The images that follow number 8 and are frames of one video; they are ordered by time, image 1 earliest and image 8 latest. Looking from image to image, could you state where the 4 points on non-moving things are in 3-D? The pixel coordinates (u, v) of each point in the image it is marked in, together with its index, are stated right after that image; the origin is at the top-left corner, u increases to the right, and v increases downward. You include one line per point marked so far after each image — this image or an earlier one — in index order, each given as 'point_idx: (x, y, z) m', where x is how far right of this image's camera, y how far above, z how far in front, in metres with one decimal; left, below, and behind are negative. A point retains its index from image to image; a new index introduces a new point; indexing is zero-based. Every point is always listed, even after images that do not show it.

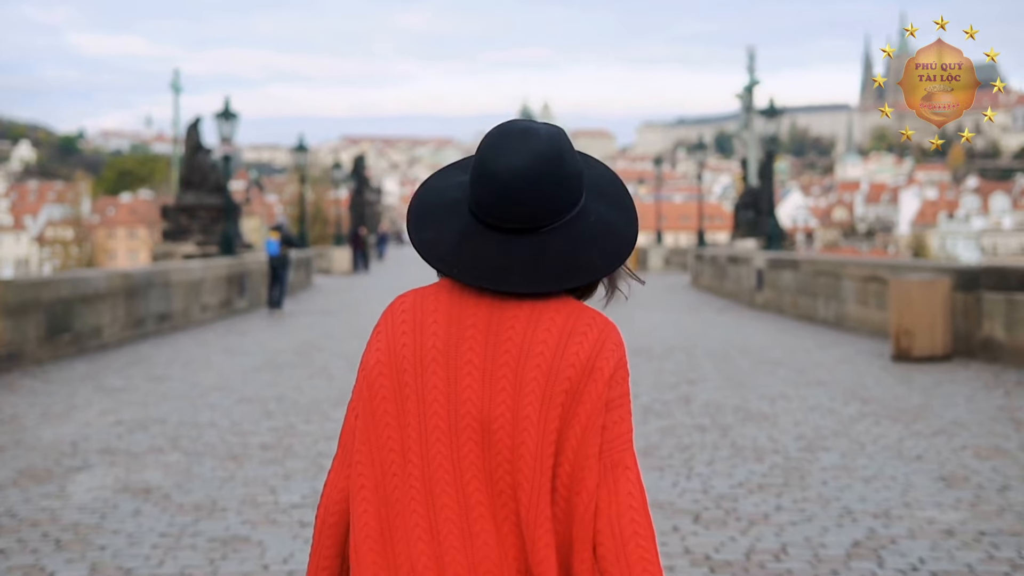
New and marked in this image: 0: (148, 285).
0: (-4.6, 0.0, +17.0) m
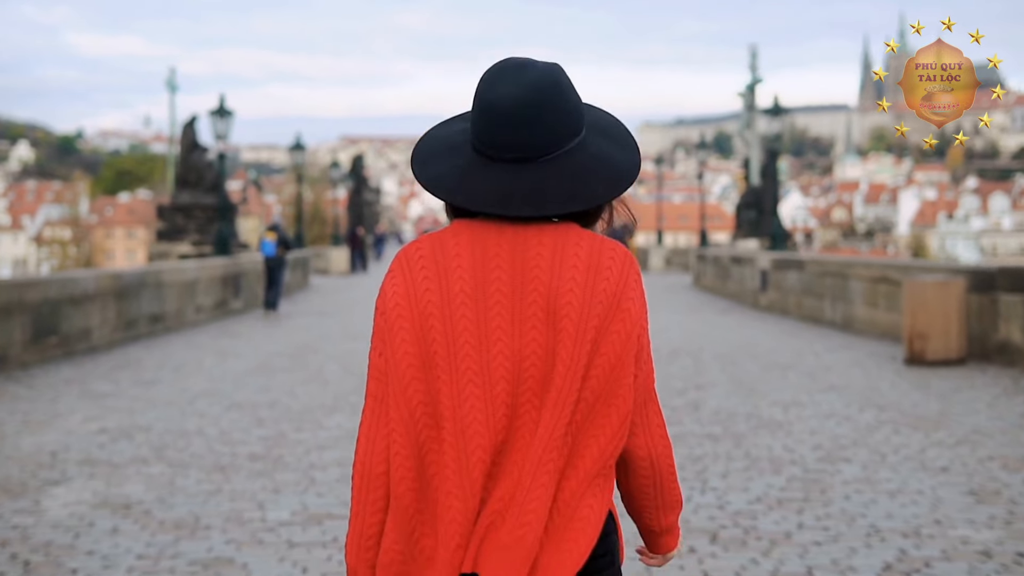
0: (-4.6, 0.0, +16.6) m
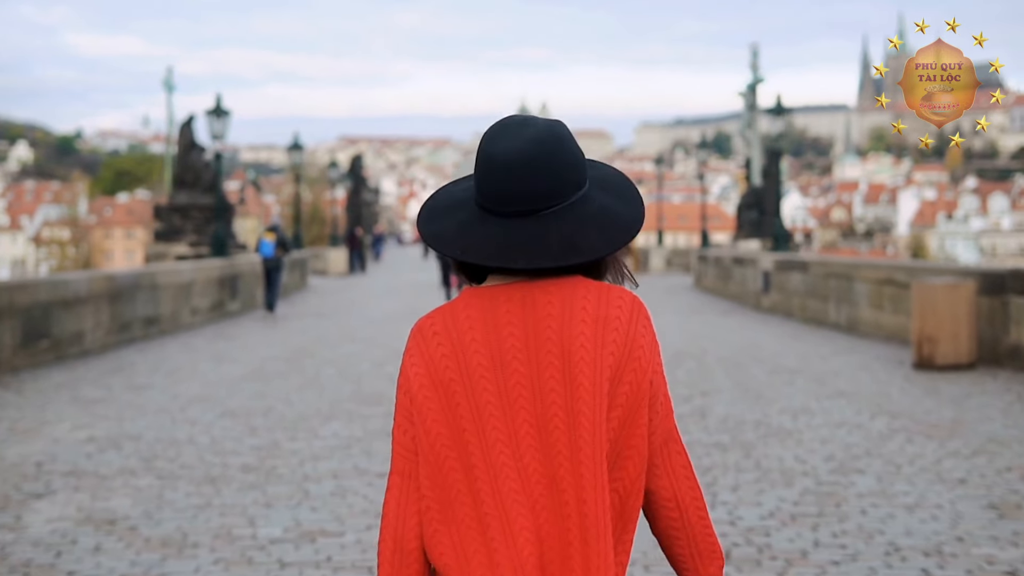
0: (-4.6, 0.0, +16.3) m
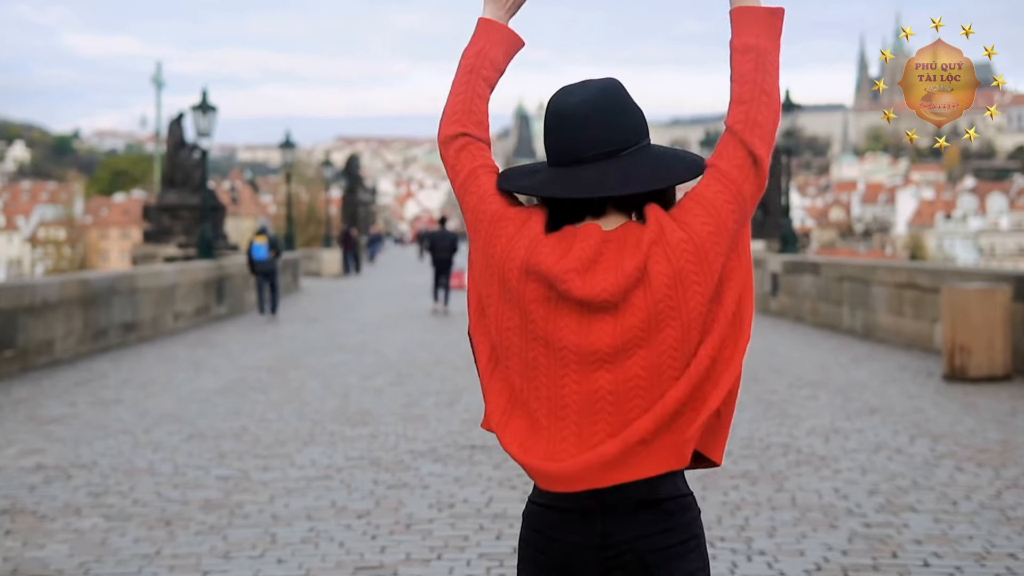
0: (-4.6, -0.1, +15.4) m
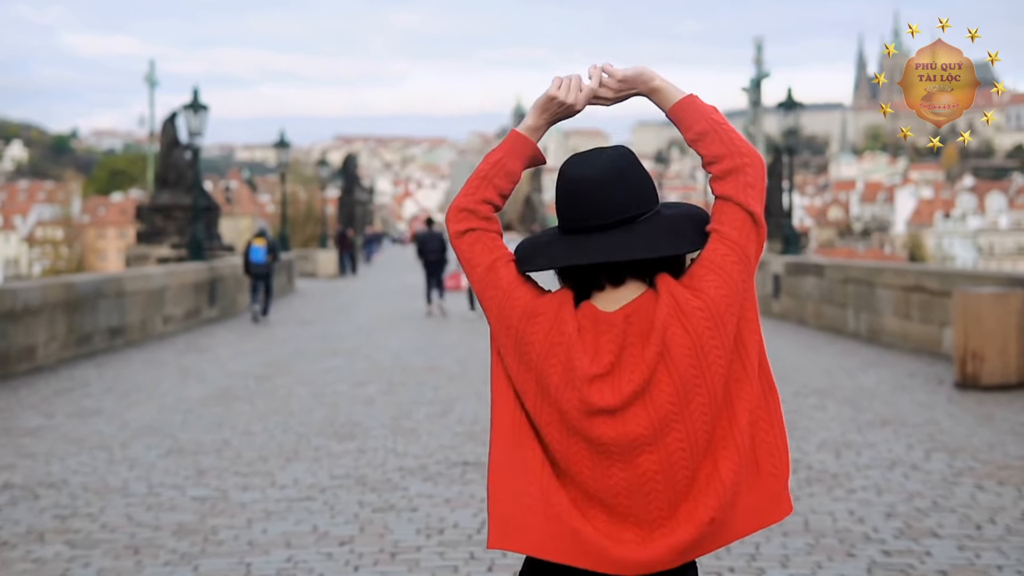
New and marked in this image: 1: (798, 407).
0: (-4.7, -0.1, +15.0) m
1: (+2.1, -0.9, +9.7) m
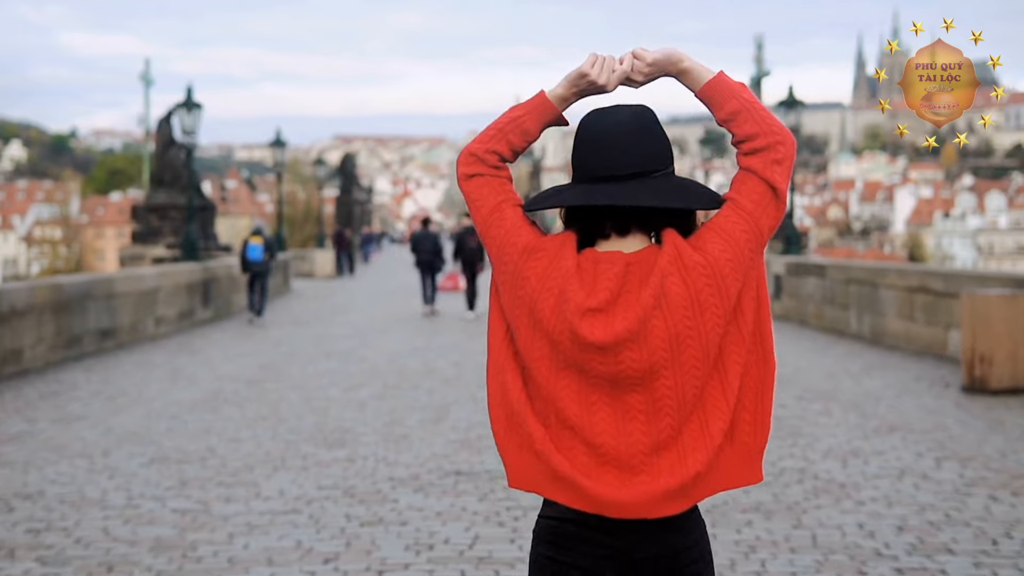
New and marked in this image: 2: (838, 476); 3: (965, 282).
0: (-4.7, -0.1, +14.7) m
1: (+2.1, -0.9, +9.5) m
2: (+1.7, -1.0, +7.0) m
3: (+4.4, +0.1, +12.9) m
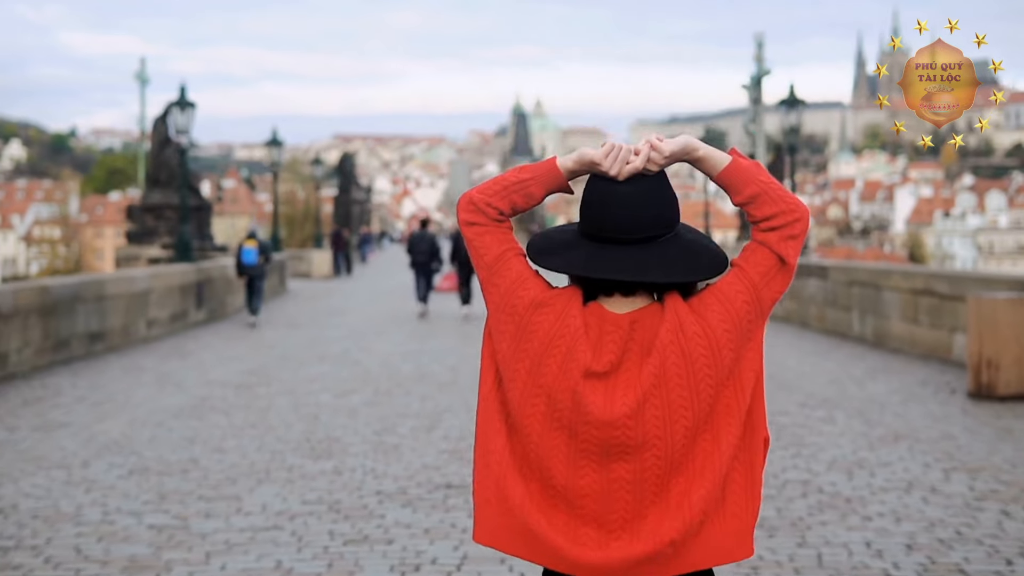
0: (-4.7, -0.1, +14.5) m
1: (+2.0, -0.9, +9.2) m
2: (+1.7, -1.0, +6.7) m
3: (+4.3, 0.0, +12.6) m
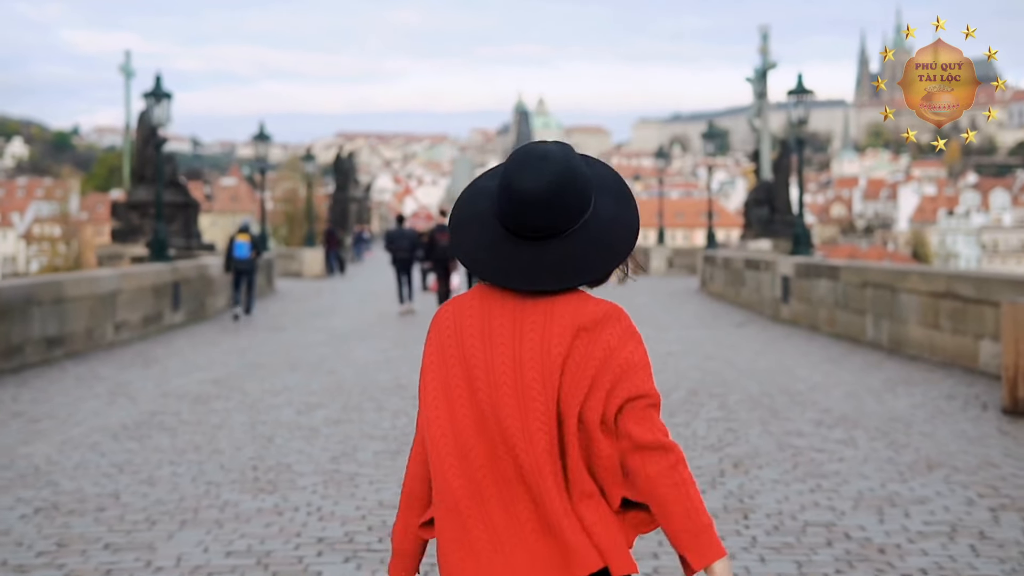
0: (-4.8, -0.1, +13.4) m
1: (+1.9, -0.9, +8.1) m
2: (+1.5, -1.0, +5.7) m
3: (+4.2, 0.0, +11.6) m
